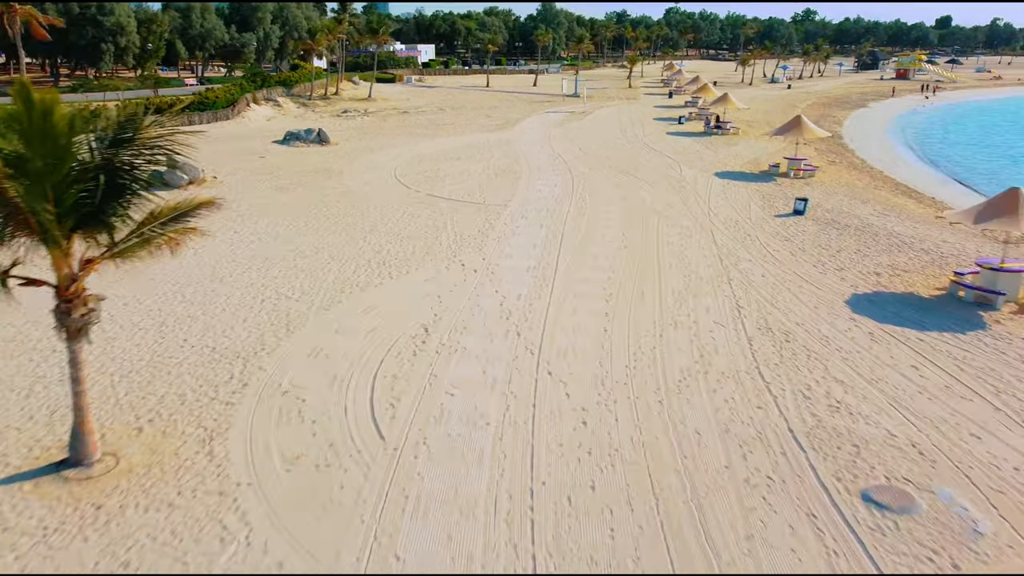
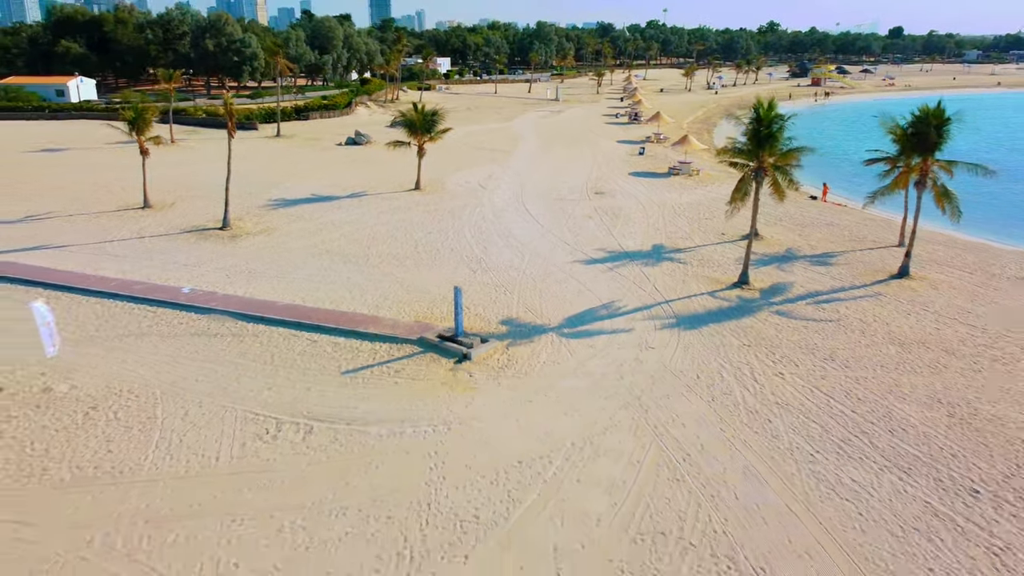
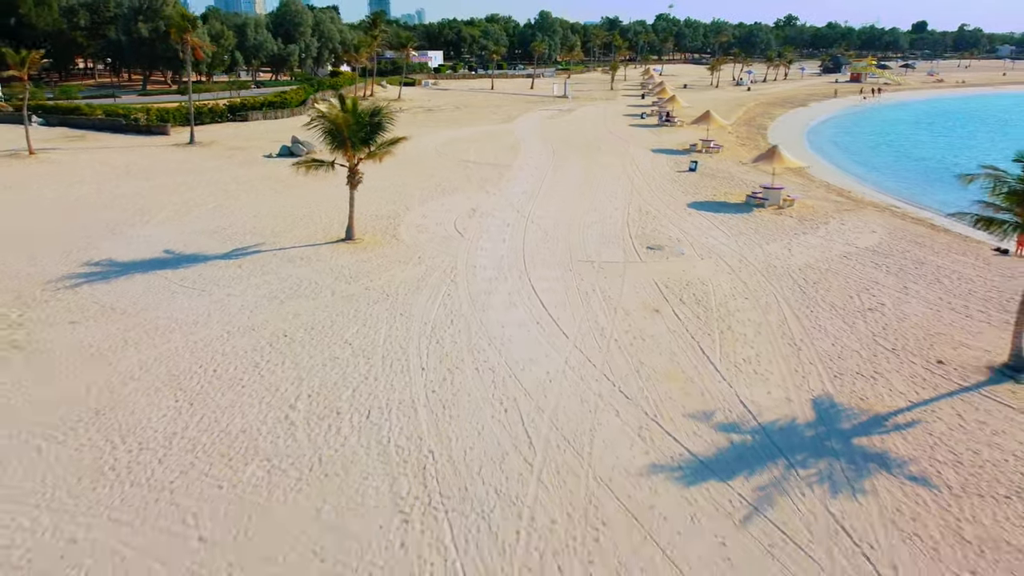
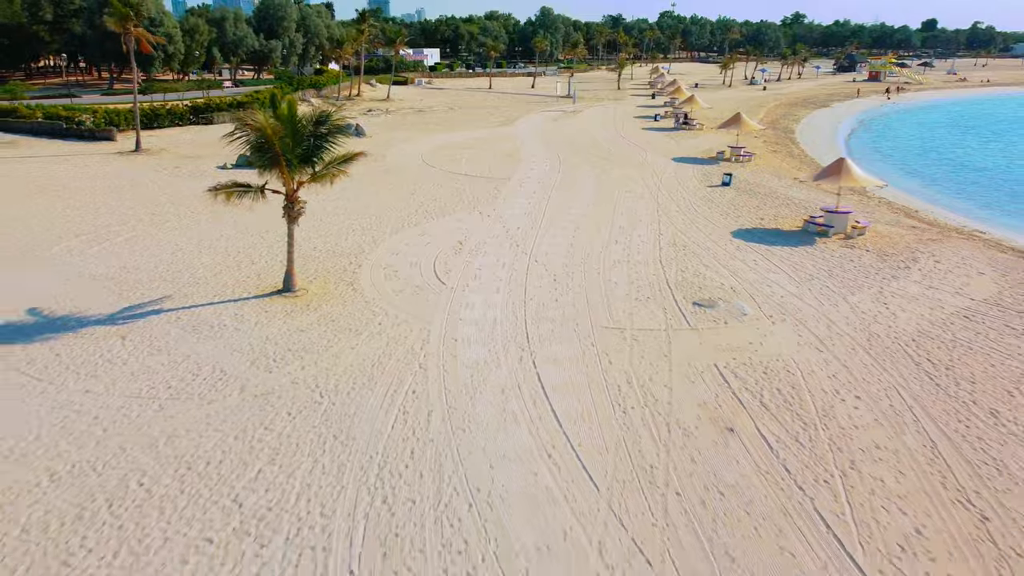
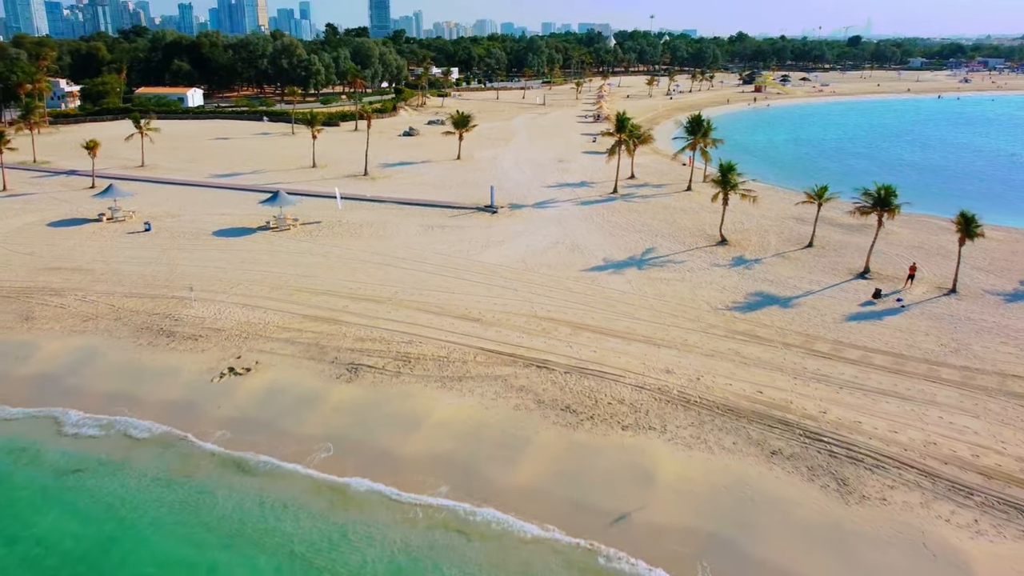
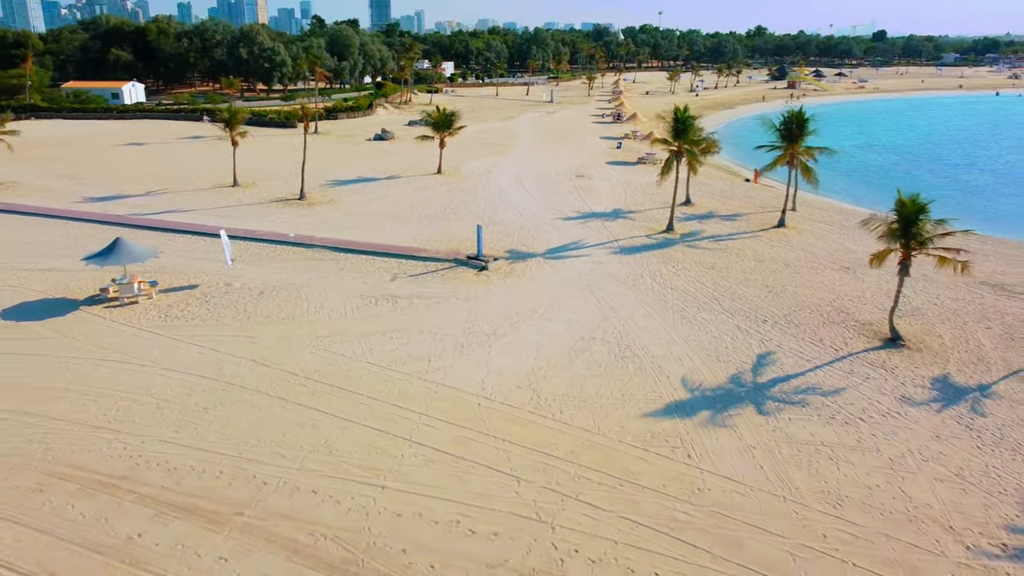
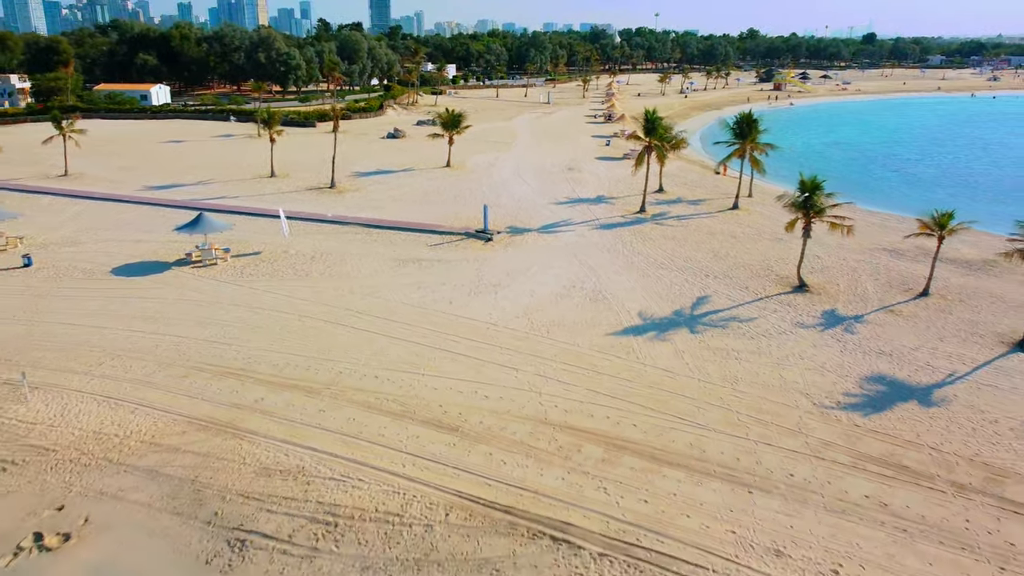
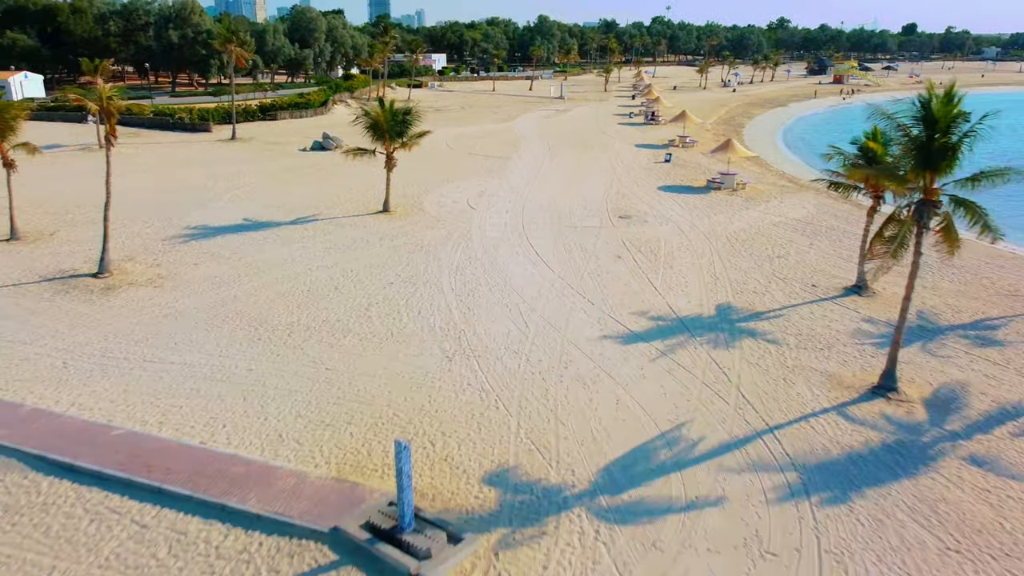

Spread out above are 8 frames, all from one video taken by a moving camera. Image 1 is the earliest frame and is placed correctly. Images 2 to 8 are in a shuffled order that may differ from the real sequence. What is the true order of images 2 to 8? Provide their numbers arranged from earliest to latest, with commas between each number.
4, 3, 8, 2, 6, 7, 5
